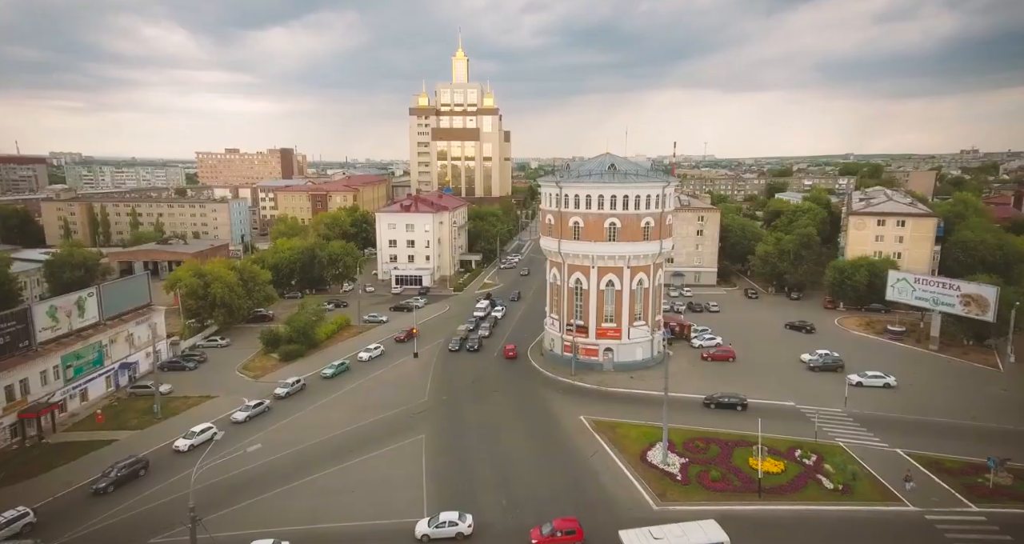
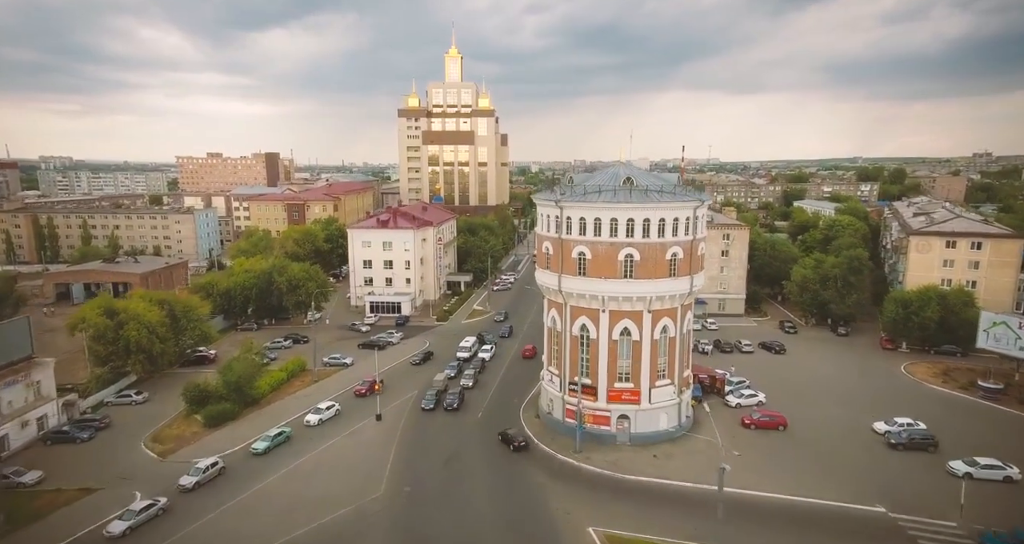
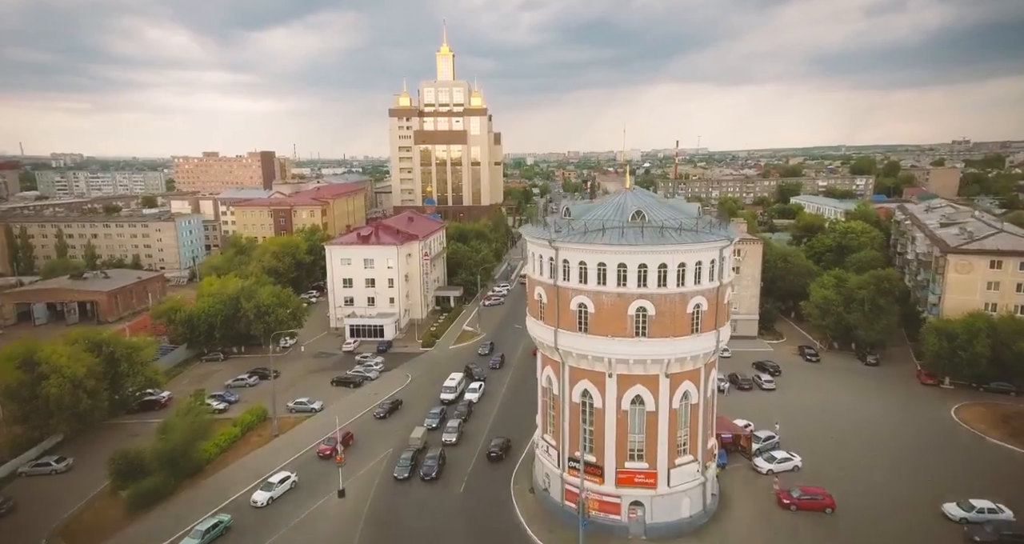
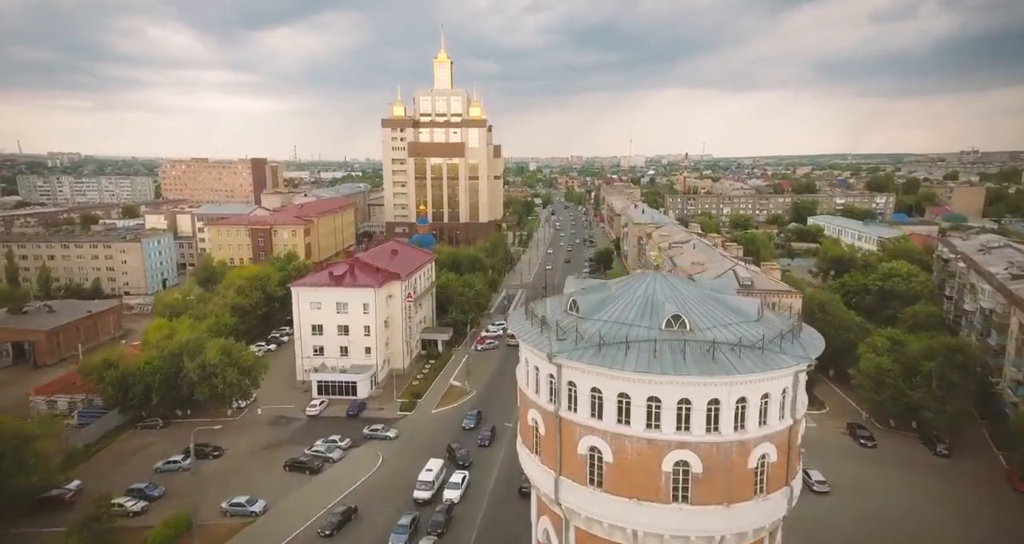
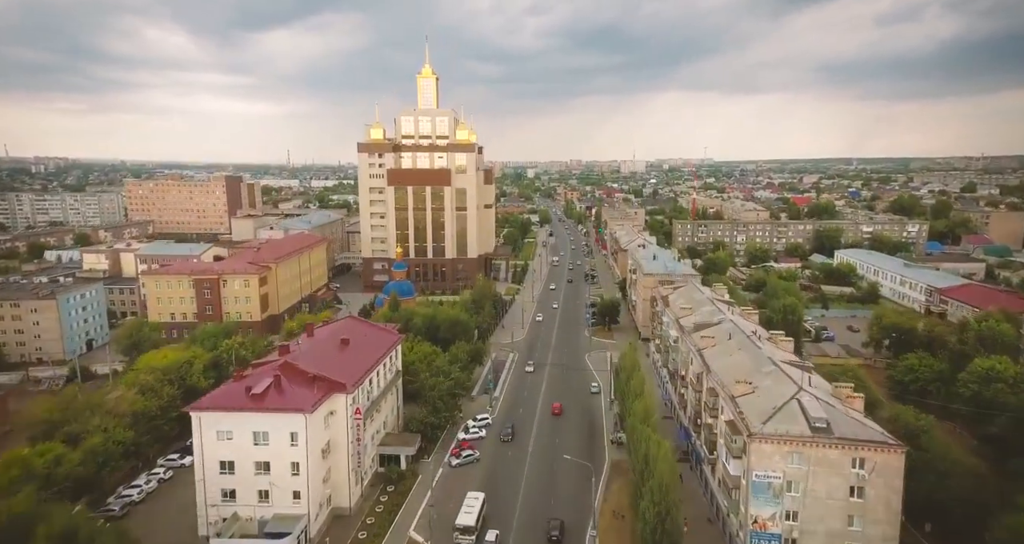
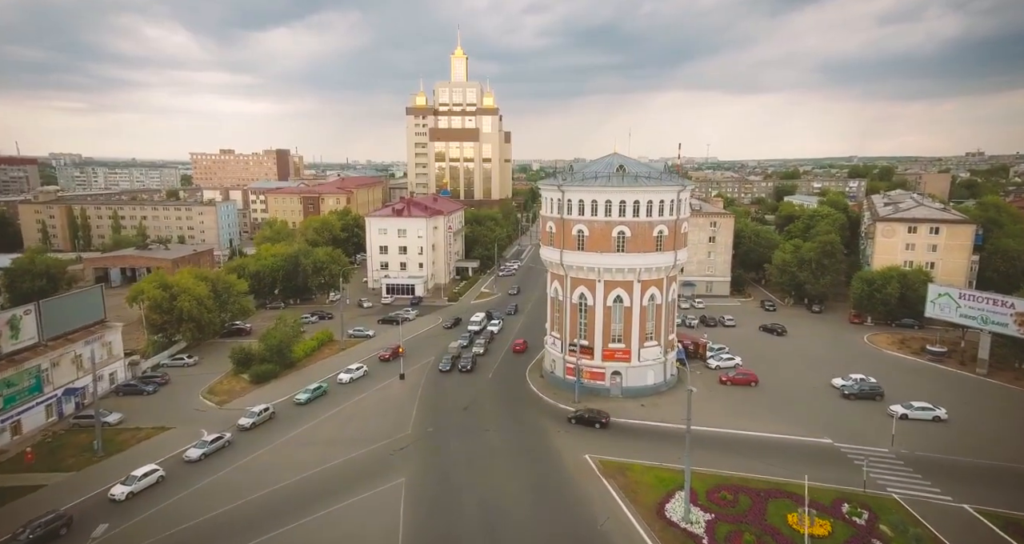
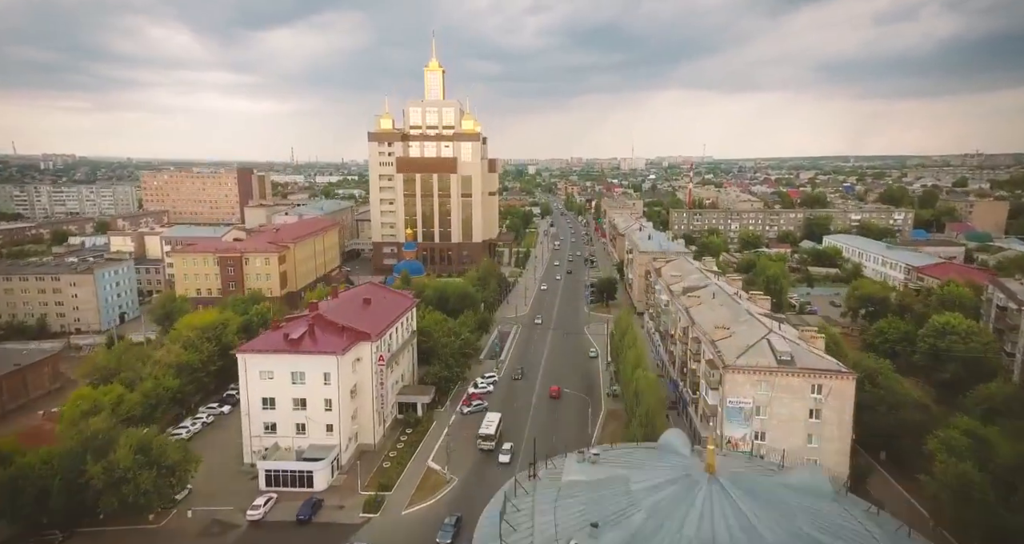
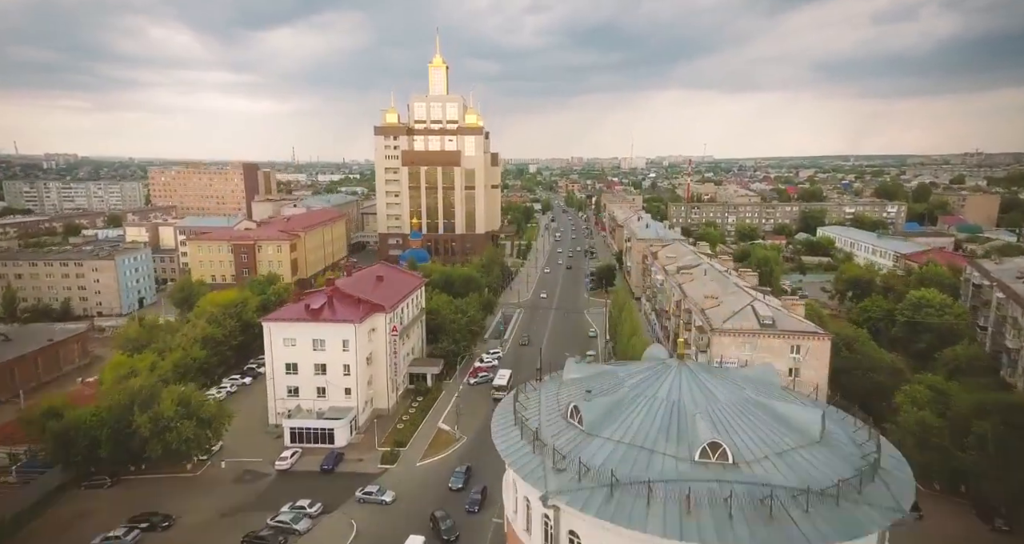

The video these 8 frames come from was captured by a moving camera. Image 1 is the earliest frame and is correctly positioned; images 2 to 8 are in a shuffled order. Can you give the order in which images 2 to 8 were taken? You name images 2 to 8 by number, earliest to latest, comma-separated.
6, 2, 3, 4, 8, 7, 5
